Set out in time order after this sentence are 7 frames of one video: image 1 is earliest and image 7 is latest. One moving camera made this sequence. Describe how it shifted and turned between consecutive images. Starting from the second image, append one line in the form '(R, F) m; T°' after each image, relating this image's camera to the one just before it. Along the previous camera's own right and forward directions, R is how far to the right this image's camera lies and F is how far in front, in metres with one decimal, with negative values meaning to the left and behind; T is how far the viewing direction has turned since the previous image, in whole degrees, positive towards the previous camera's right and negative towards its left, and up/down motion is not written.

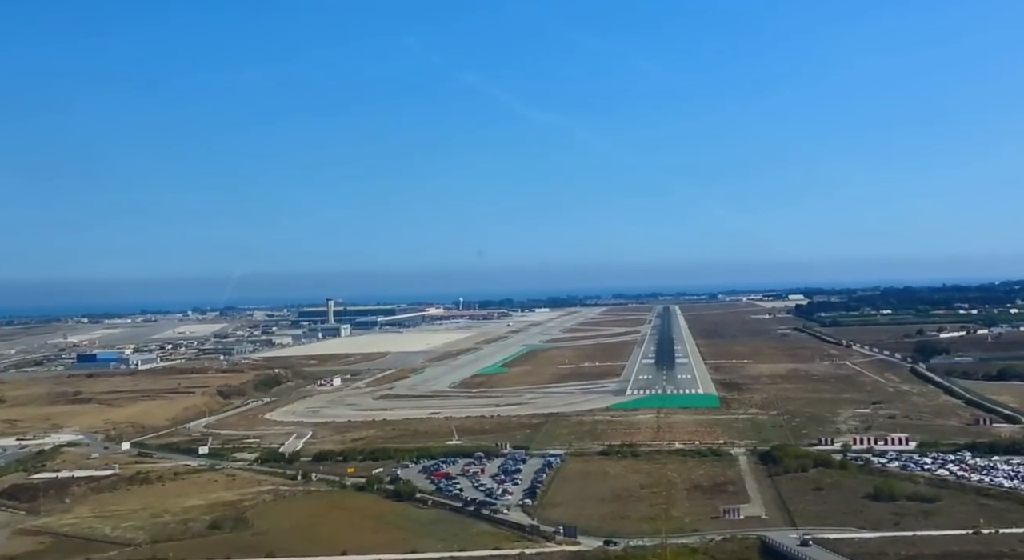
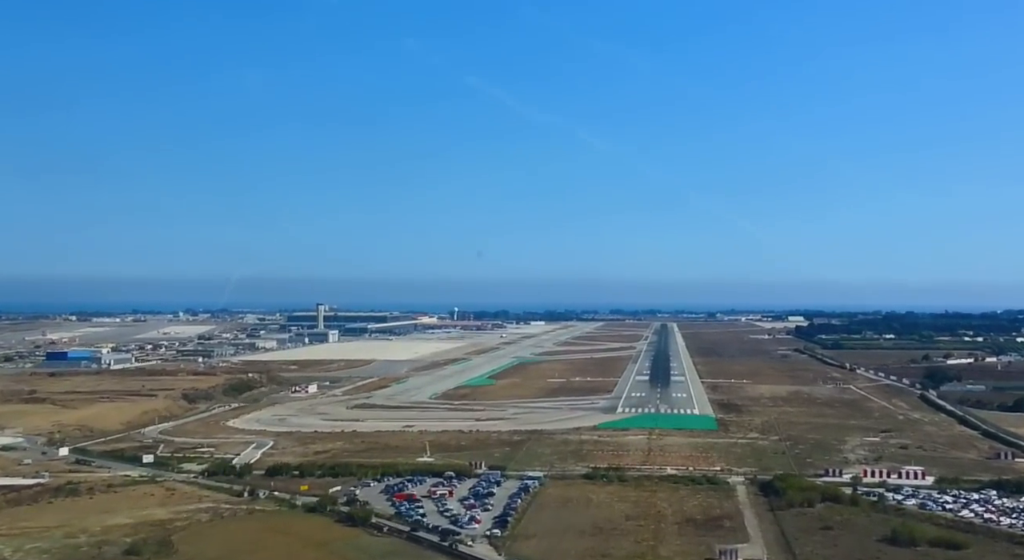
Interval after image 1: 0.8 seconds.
(+0.4, +2.2) m; 0°
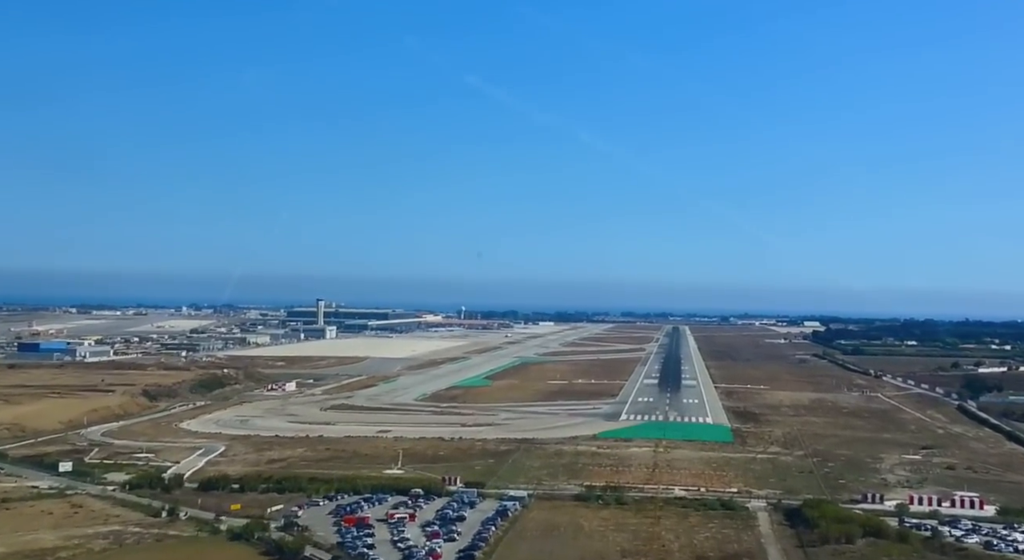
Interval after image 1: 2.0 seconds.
(+0.6, +3.3) m; -1°
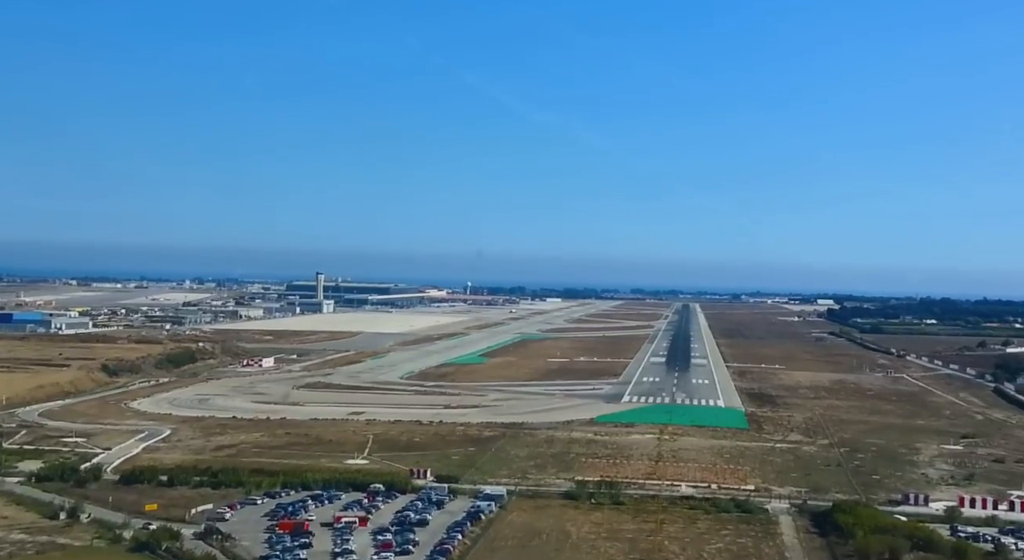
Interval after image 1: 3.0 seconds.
(+0.5, +2.8) m; -1°
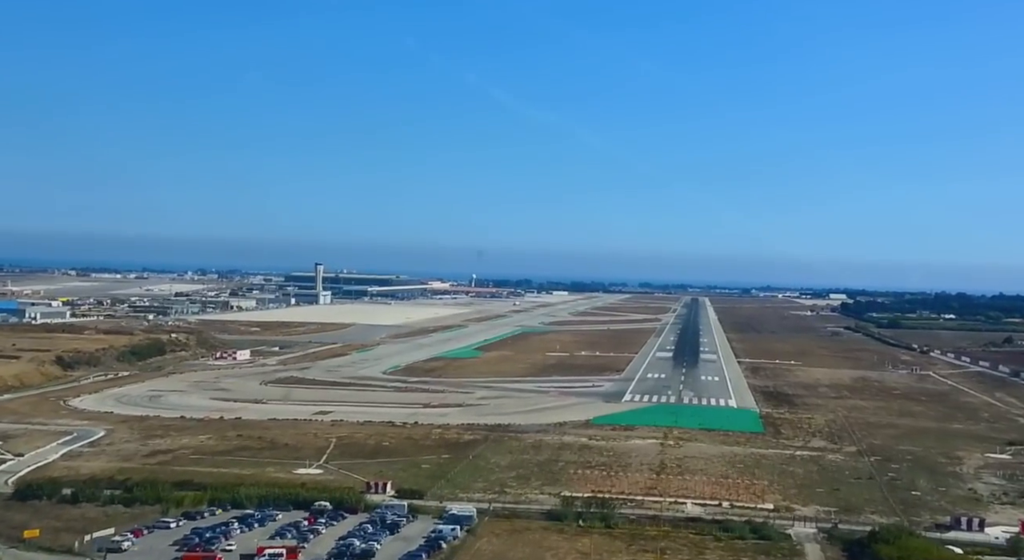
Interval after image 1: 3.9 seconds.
(+0.5, +2.5) m; -1°
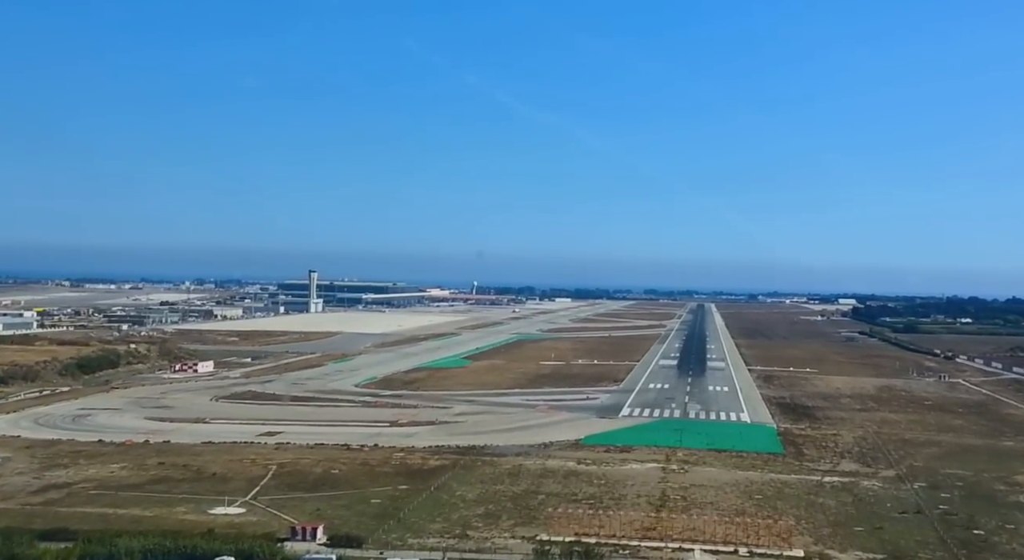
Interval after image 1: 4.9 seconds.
(+0.5, +2.8) m; 0°
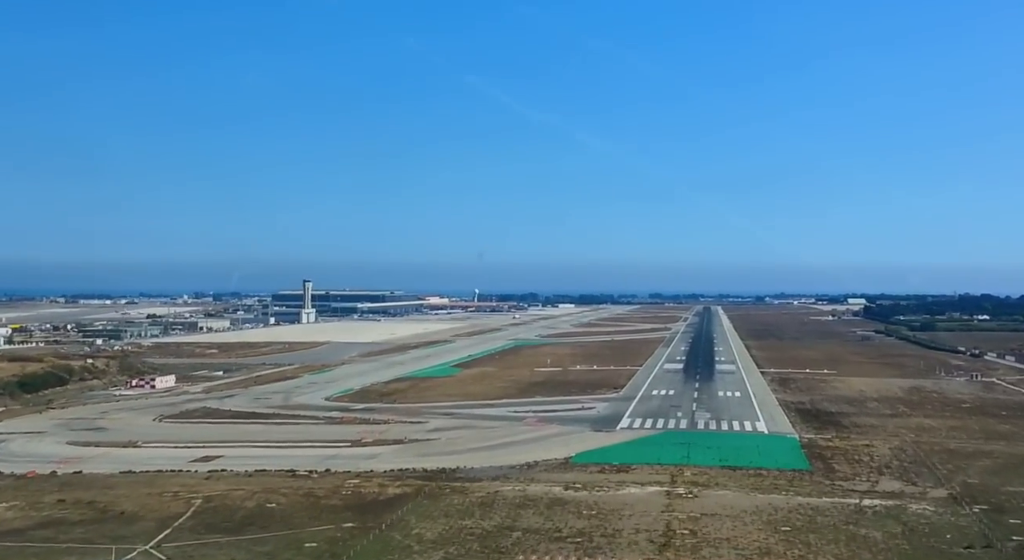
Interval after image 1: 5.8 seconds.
(+0.5, +2.5) m; 0°
